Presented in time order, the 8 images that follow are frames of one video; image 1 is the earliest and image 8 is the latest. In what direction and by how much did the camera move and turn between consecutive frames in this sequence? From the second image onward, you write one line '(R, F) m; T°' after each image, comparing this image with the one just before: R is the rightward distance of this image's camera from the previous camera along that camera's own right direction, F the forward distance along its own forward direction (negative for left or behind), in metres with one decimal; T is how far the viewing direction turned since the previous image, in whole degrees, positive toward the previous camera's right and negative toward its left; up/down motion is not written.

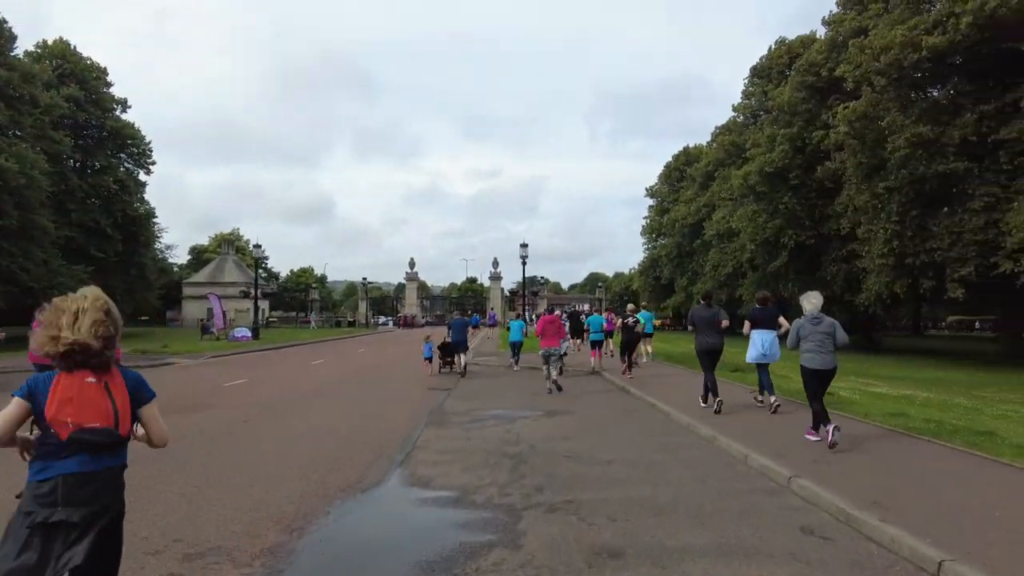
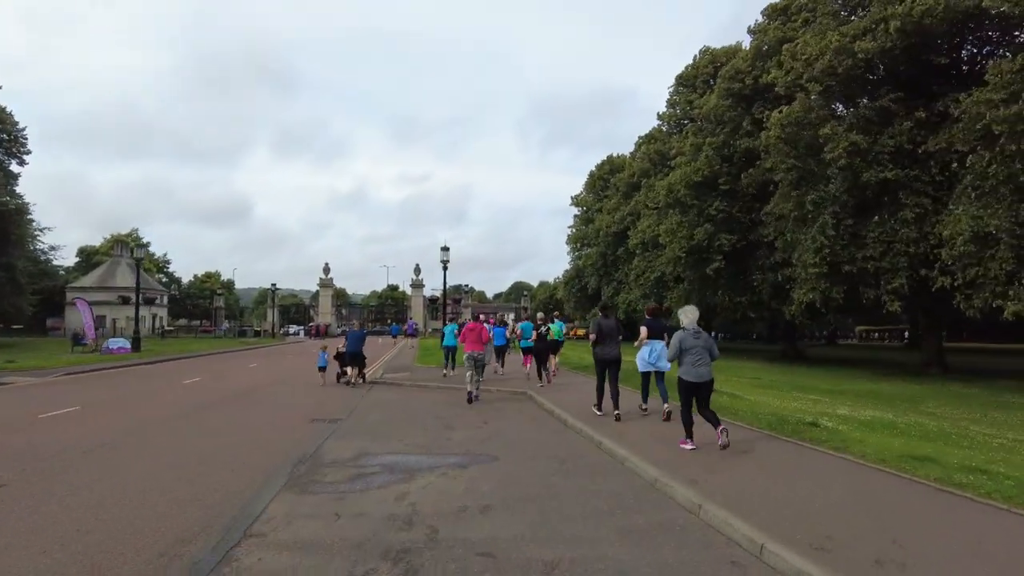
(+0.2, +2.3) m; +6°
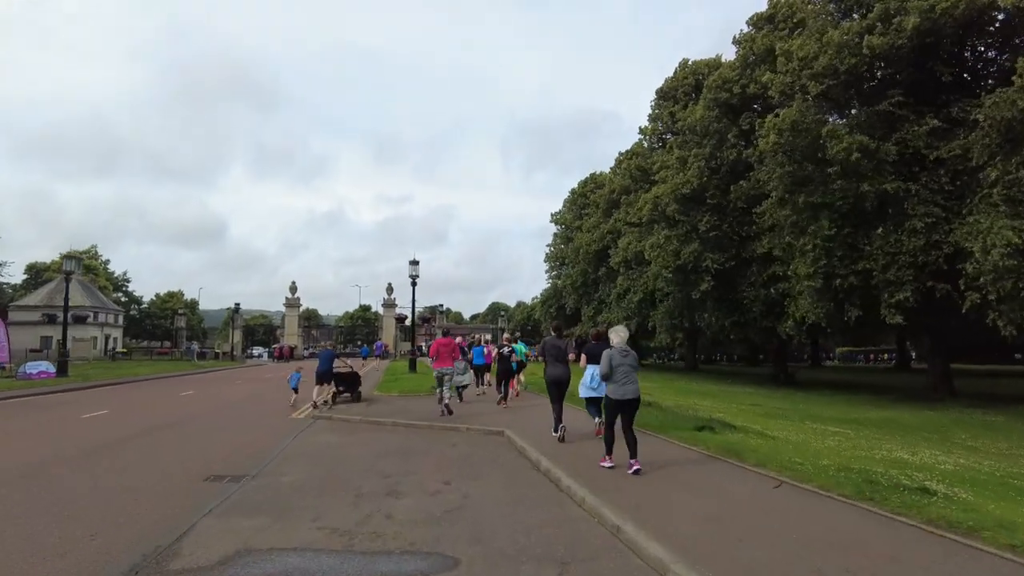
(0.0, +2.5) m; +2°
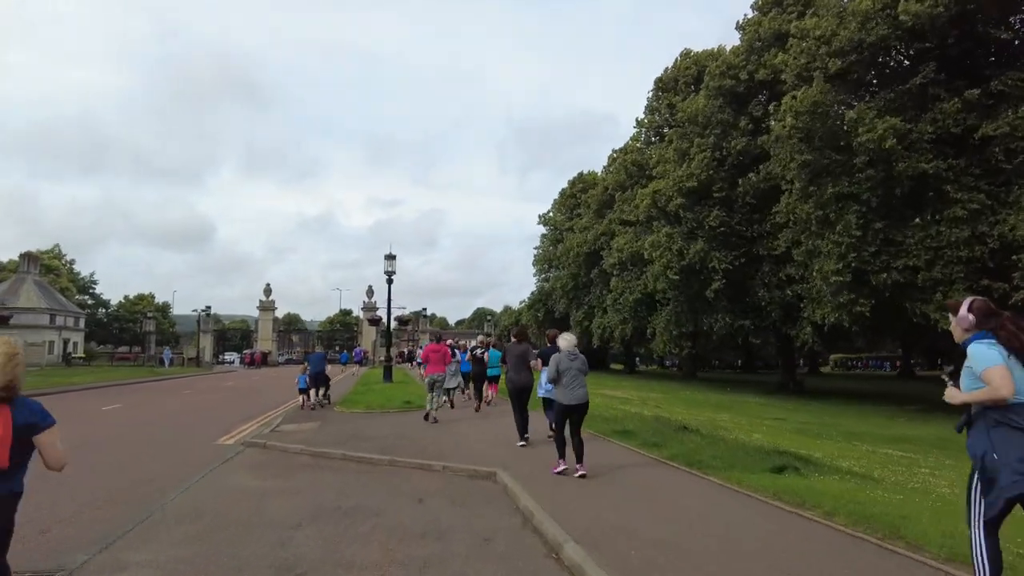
(-0.1, +2.9) m; +1°
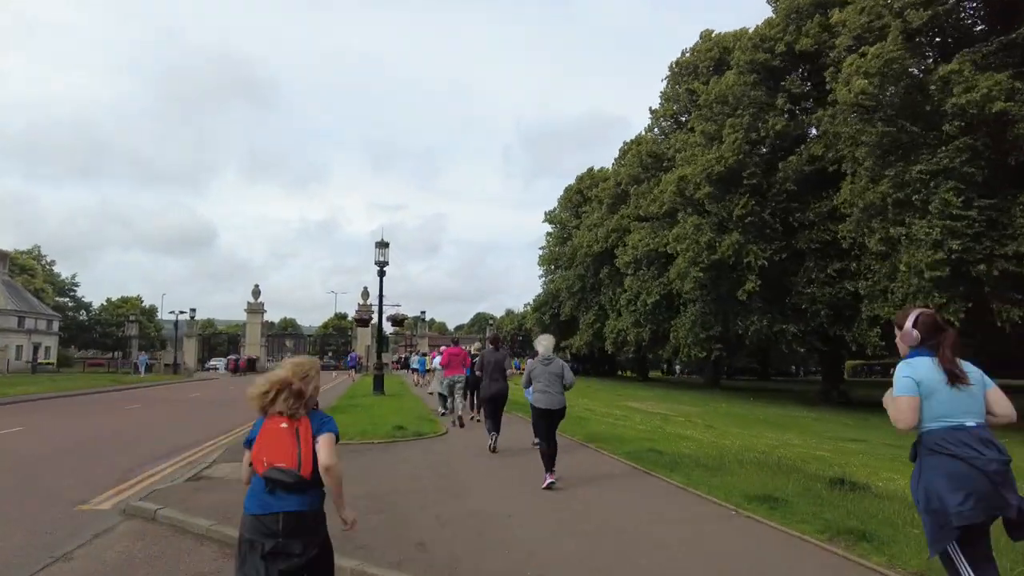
(-0.4, +3.7) m; 0°
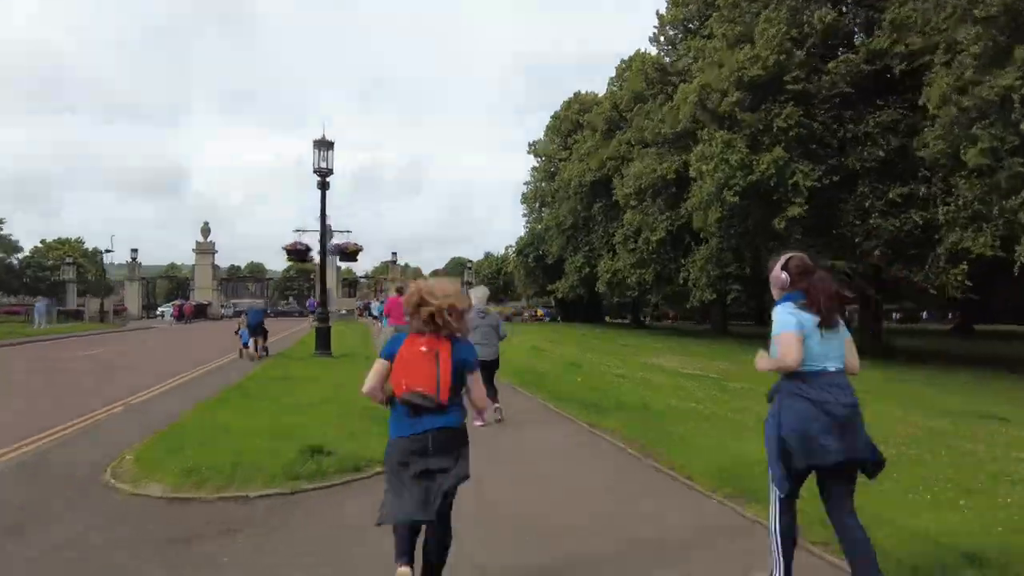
(-0.4, +5.2) m; +2°
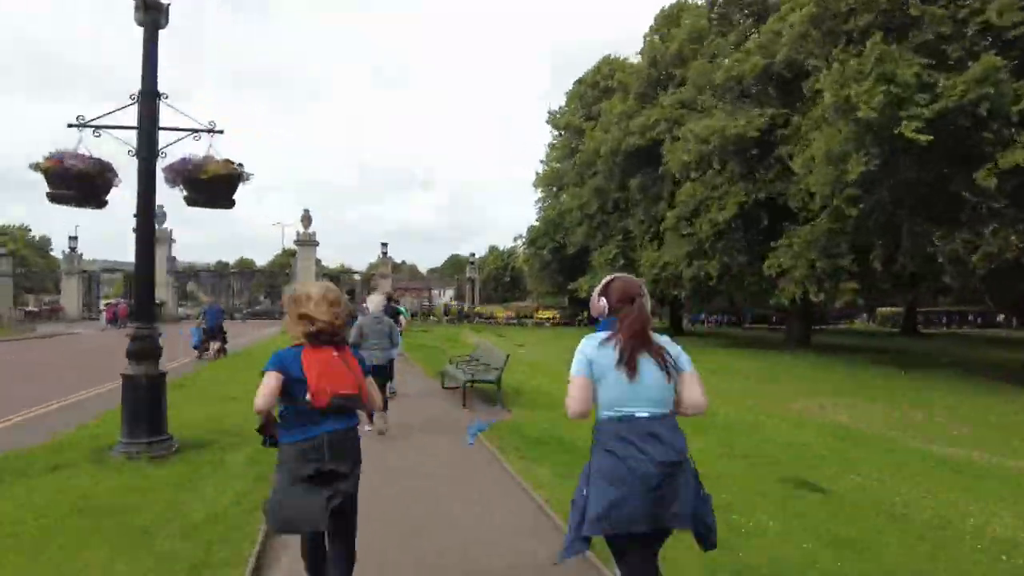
(-0.8, +7.9) m; 0°
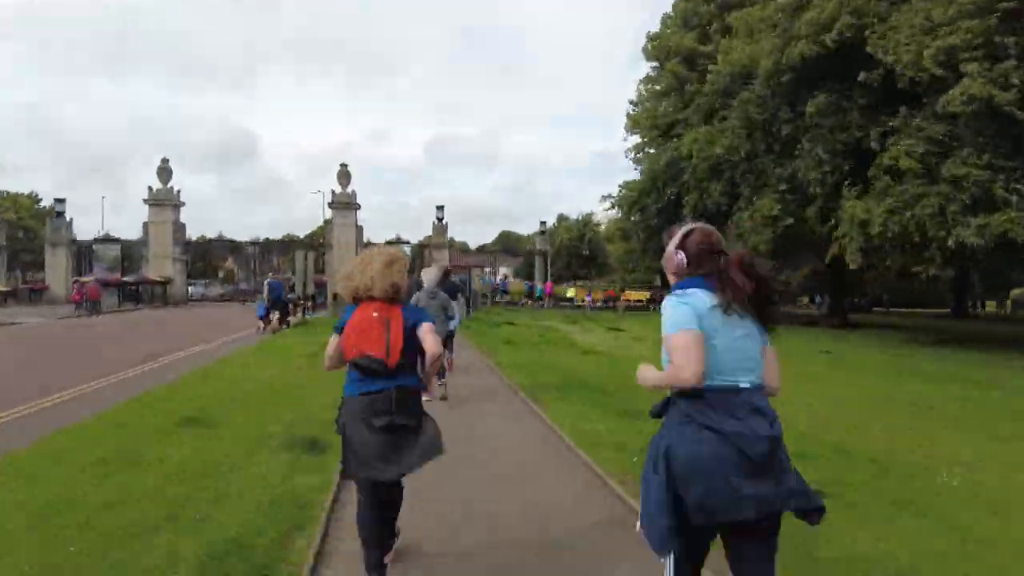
(-1.9, +9.2) m; -4°
